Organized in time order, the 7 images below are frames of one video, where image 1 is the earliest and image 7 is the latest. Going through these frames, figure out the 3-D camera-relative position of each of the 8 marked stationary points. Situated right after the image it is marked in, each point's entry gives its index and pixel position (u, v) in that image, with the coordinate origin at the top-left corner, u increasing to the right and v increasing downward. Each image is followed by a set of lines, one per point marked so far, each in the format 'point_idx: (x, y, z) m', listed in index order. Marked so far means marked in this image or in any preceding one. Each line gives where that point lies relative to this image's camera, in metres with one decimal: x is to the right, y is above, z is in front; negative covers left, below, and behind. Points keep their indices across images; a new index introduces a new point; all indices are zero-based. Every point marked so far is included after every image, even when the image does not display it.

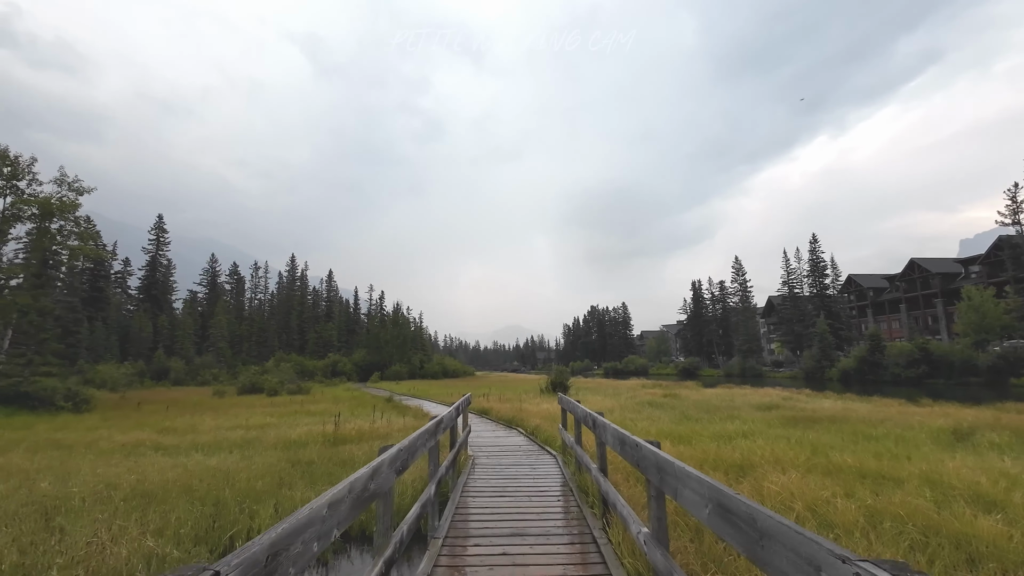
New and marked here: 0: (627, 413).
0: (+4.2, -4.6, +18.2) m
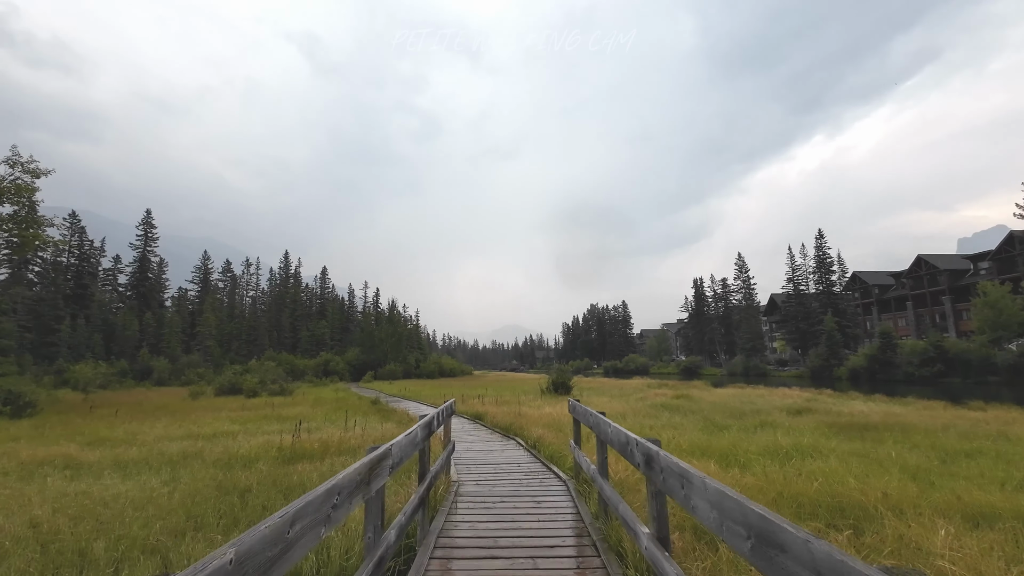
0: (+4.2, -4.2, +15.9) m
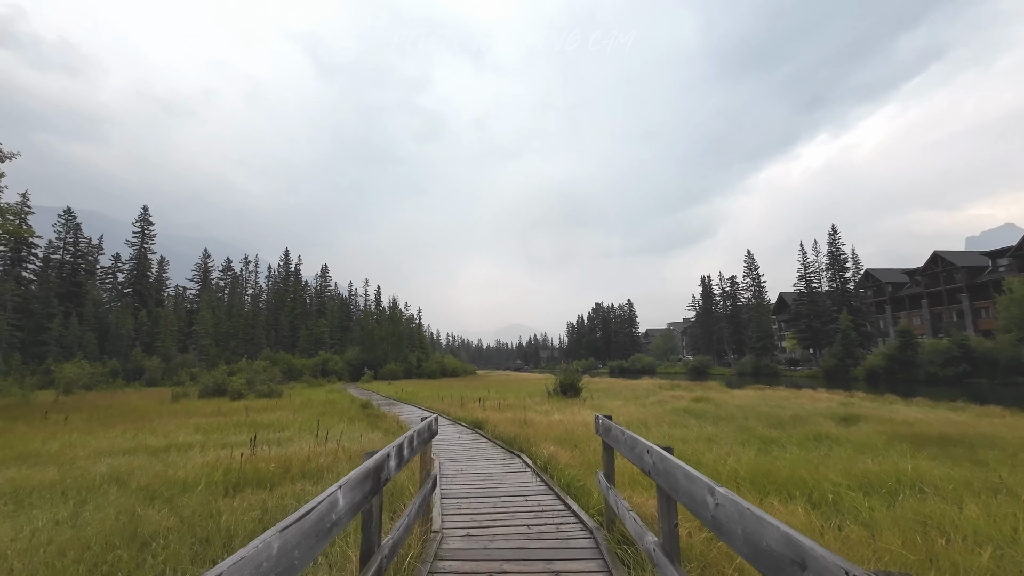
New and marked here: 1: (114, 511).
0: (+4.3, -3.9, +13.7) m
1: (-5.6, -3.1, +6.9) m
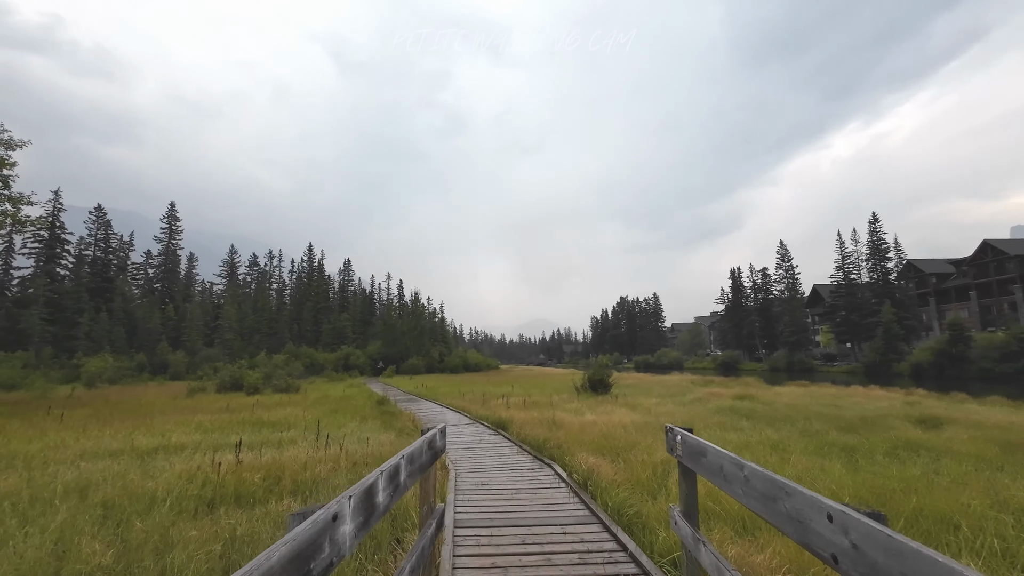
0: (+5.0, -3.5, +11.9) m
1: (-5.2, -2.8, +5.6) m
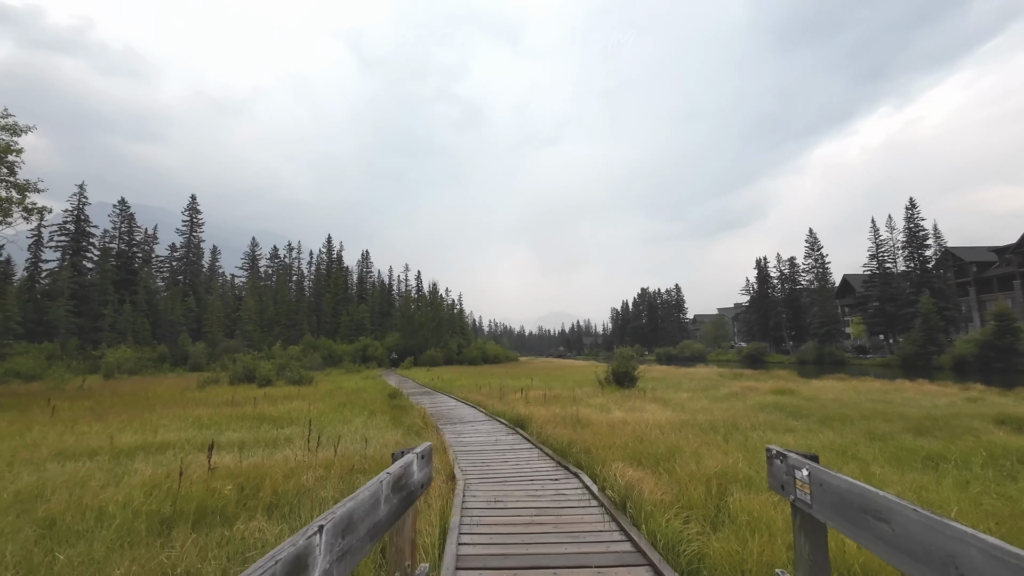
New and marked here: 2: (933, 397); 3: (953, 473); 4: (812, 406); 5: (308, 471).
0: (+5.4, -3.0, +10.4) m
1: (-5.0, -2.5, +4.5) m
2: (+16.6, -4.2, +19.4) m
3: (+6.2, -2.6, +7.0) m
4: (+9.4, -3.7, +15.4) m
5: (-3.0, -2.7, +7.3) m
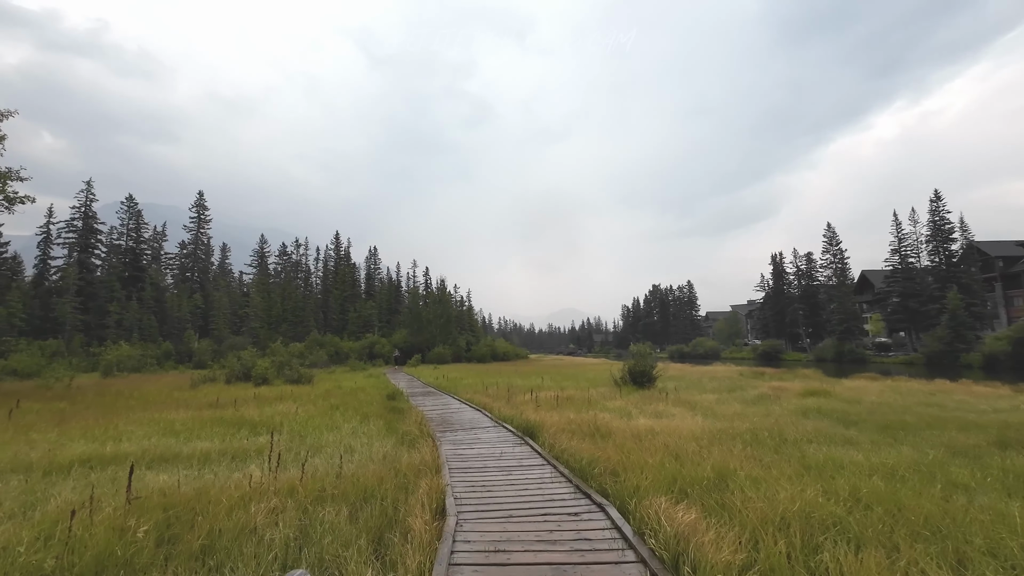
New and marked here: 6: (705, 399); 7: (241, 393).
0: (+5.5, -2.8, +8.7) m
1: (-5.0, -2.3, +3.0) m
2: (+16.9, -3.9, +17.5) m
3: (+6.3, -2.3, +5.4) m
4: (+9.7, -3.4, +13.7) m
5: (-2.9, -2.5, +5.8) m
6: (+6.3, -3.6, +16.2) m
7: (-10.9, -4.2, +19.7) m
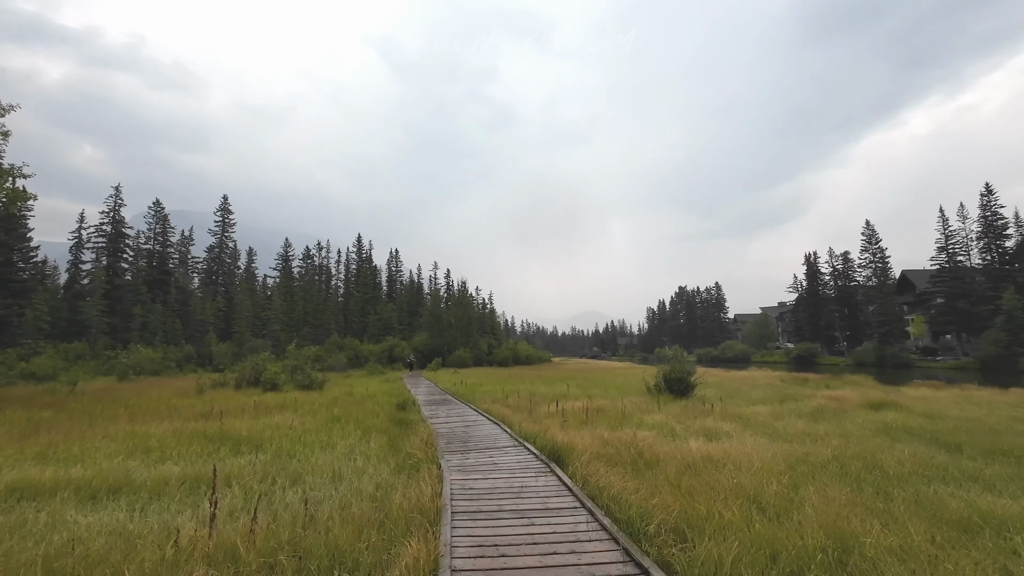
0: (+5.8, -2.6, +6.7) m
1: (-4.9, -2.2, +1.4) m
2: (+17.6, -3.8, +14.9) m
3: (+6.5, -2.2, +3.2) m
4: (+10.2, -3.3, +11.4) m
5: (-2.7, -2.4, +4.1) m
6: (+7.0, -3.5, +14.1) m
7: (-10.0, -4.2, +18.3) m
